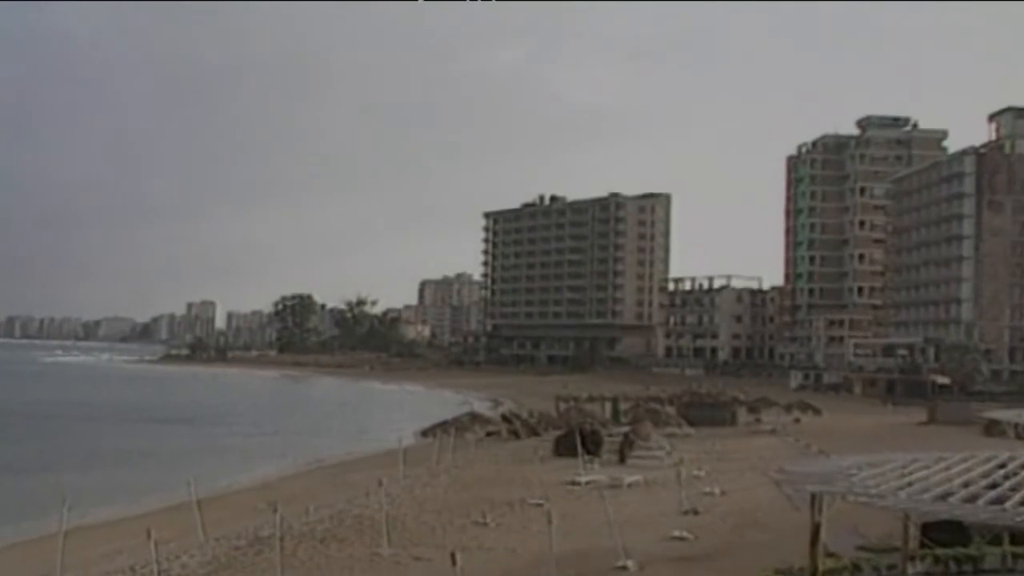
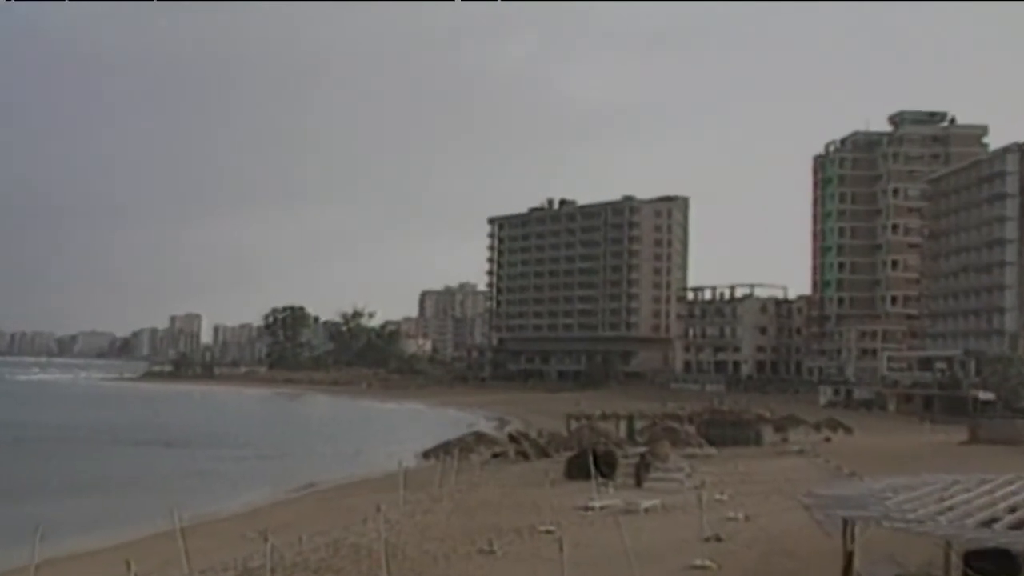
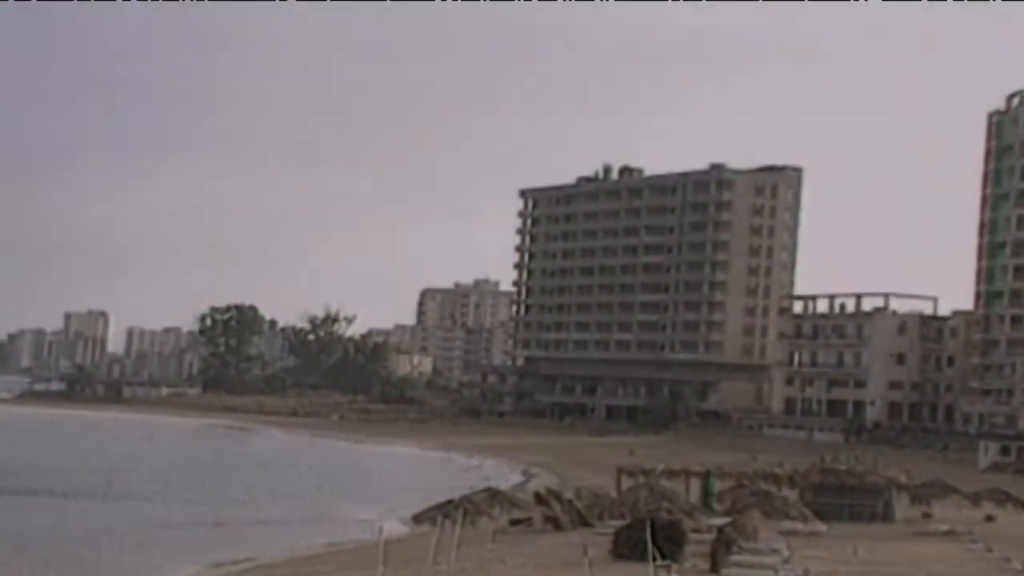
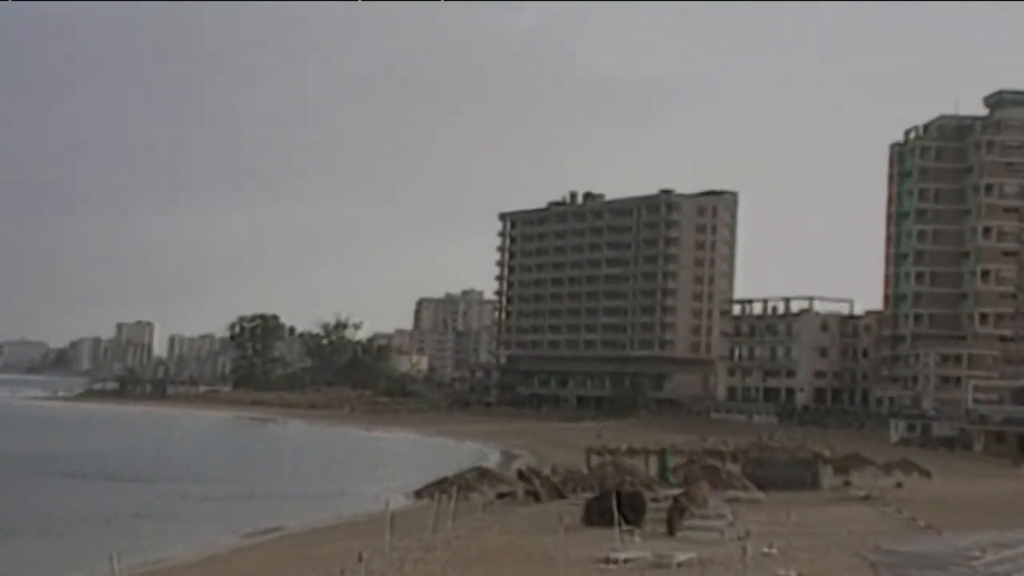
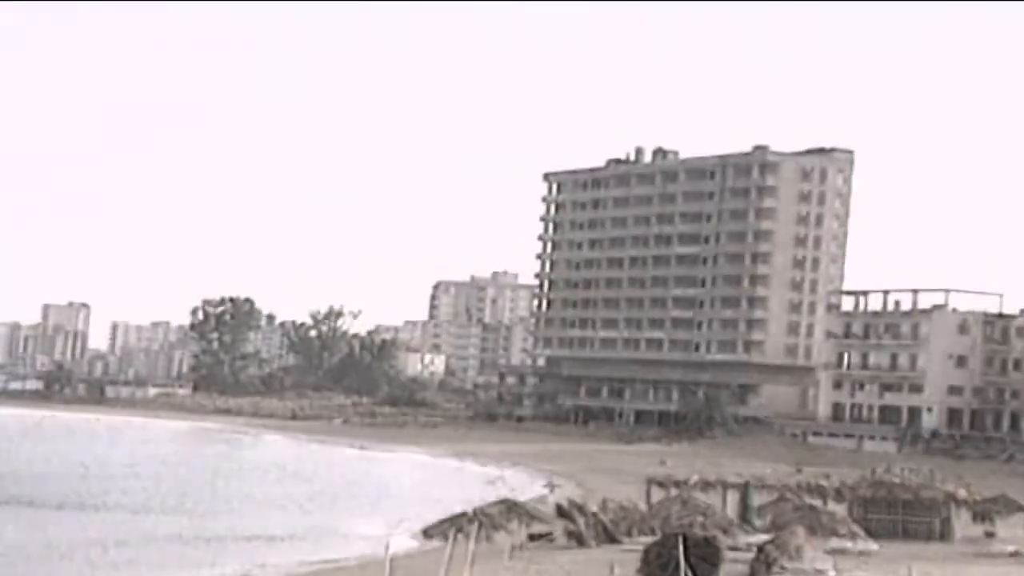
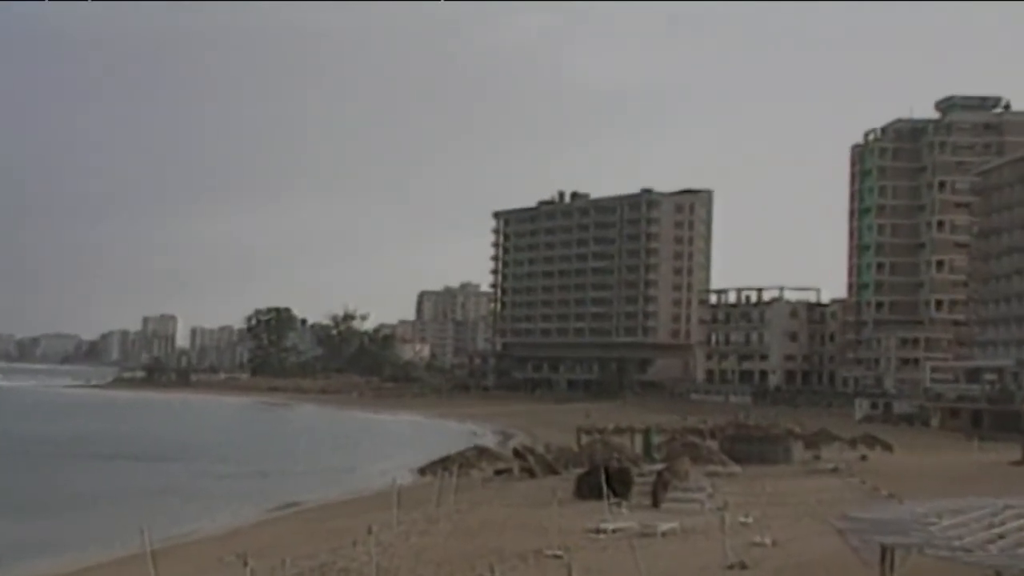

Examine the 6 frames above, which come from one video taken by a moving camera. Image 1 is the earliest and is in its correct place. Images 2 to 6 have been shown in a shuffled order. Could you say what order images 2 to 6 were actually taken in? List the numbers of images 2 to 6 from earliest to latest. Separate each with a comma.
2, 6, 4, 3, 5
